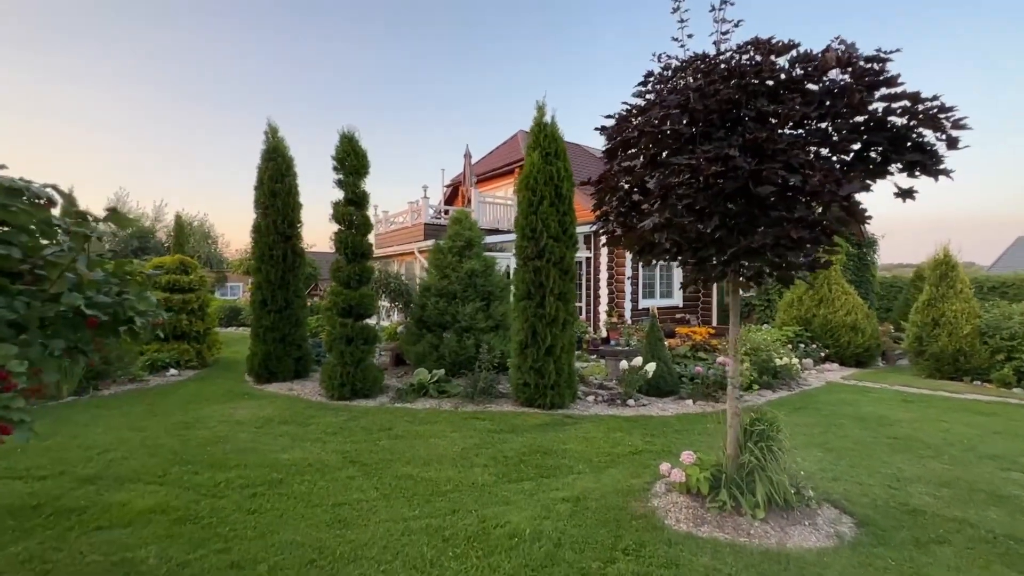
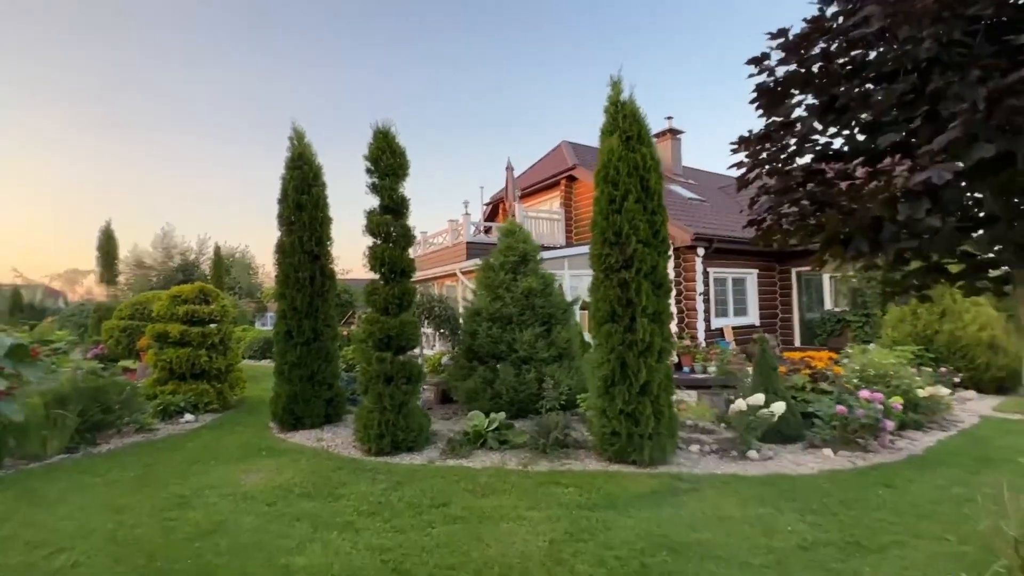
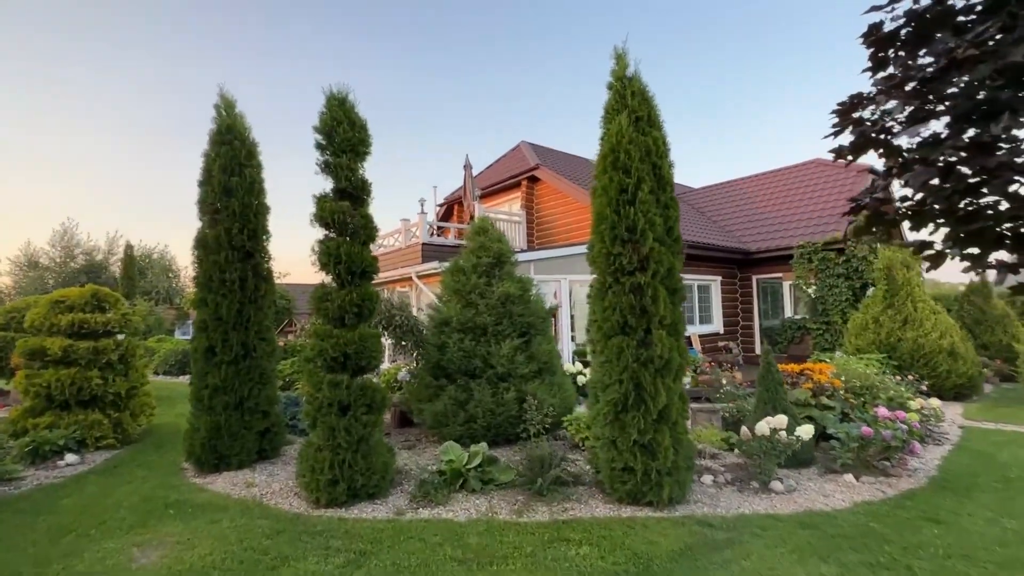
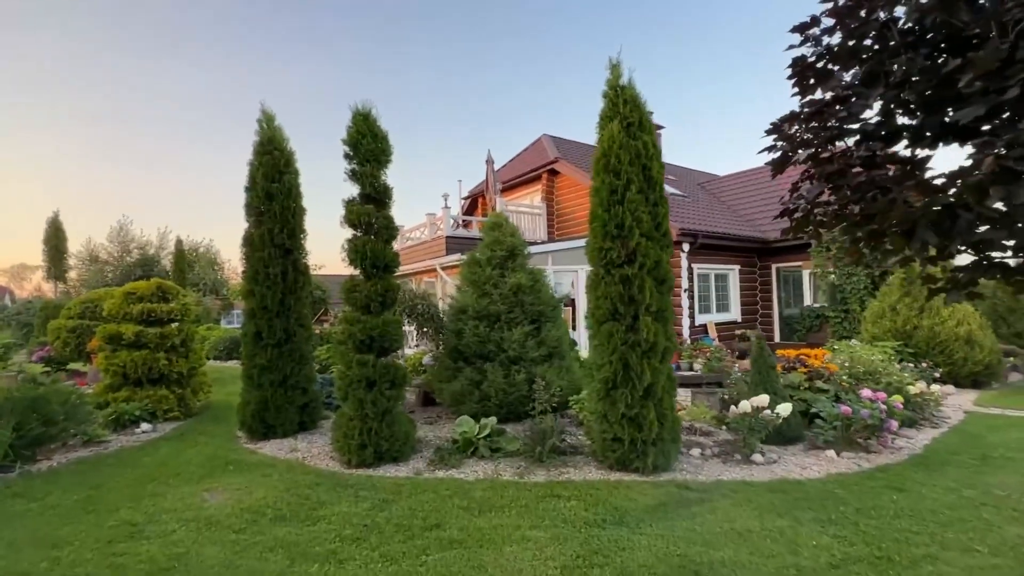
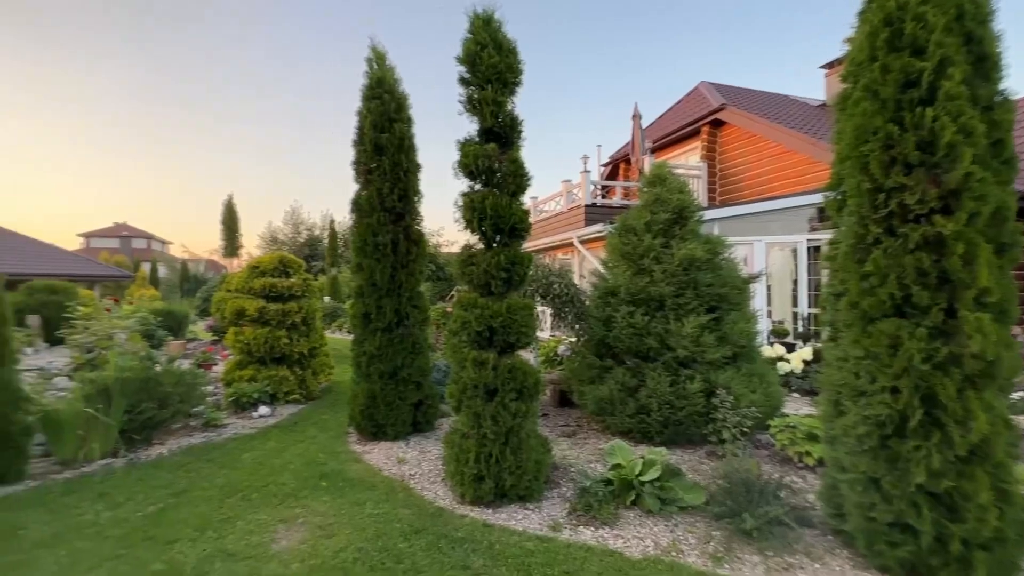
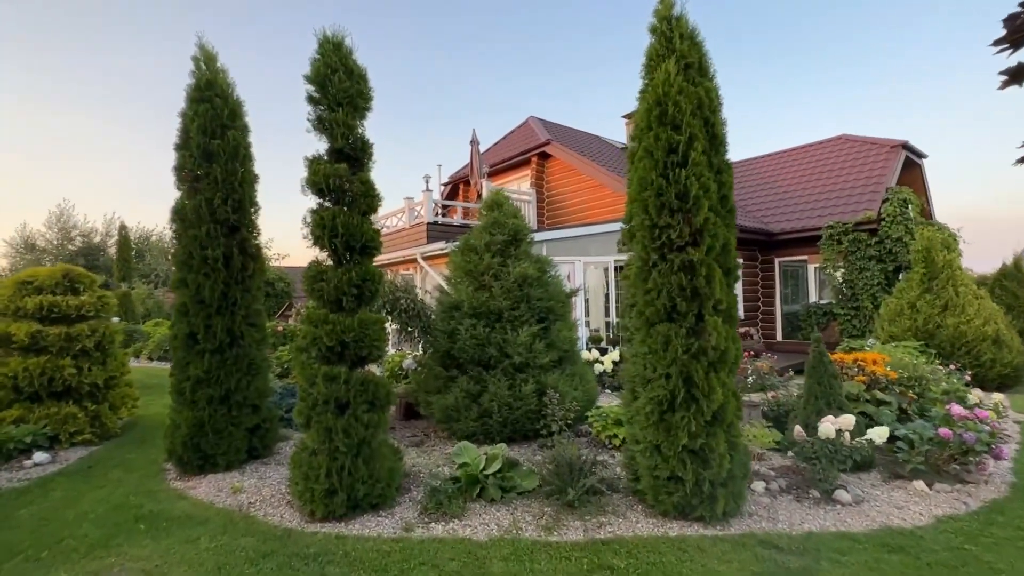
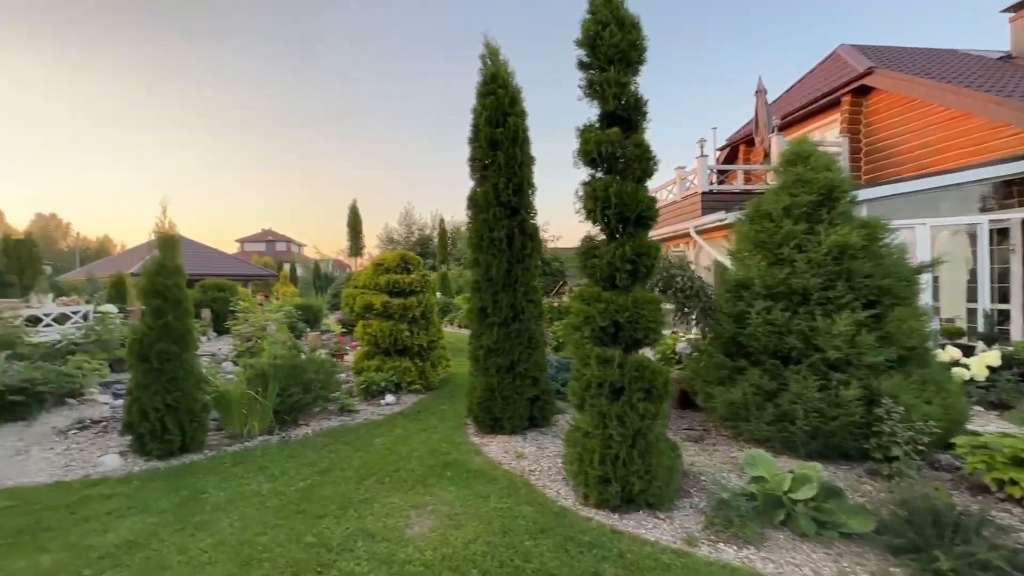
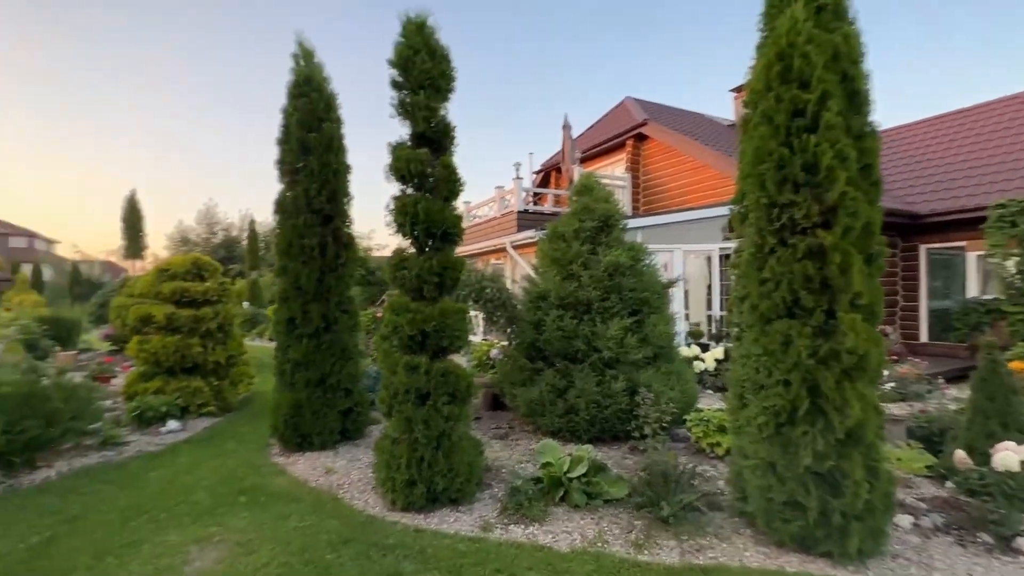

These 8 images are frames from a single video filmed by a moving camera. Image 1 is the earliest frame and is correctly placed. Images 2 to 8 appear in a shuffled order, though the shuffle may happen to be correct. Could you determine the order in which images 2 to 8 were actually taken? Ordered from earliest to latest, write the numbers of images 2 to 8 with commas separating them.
2, 4, 3, 6, 8, 5, 7
